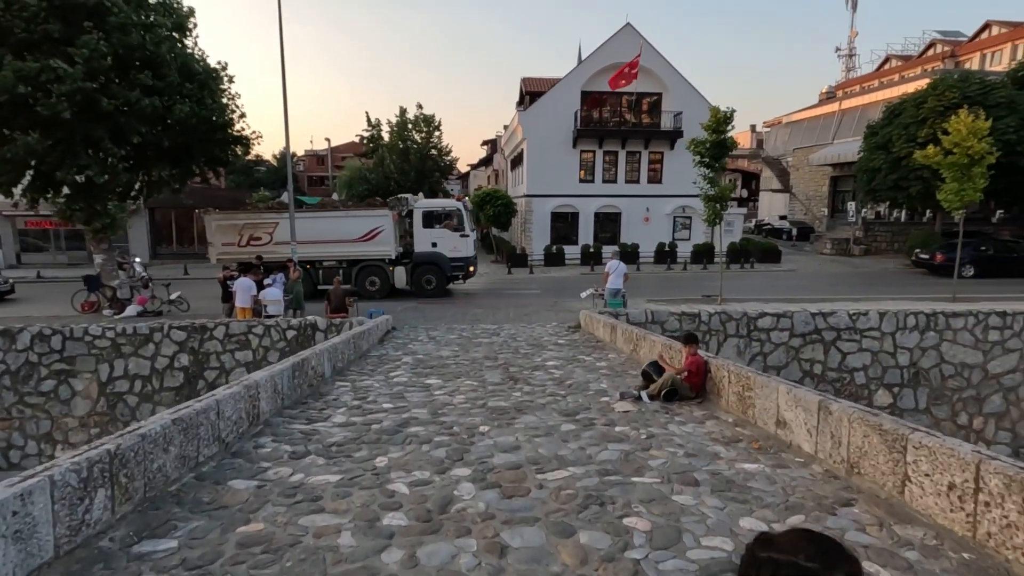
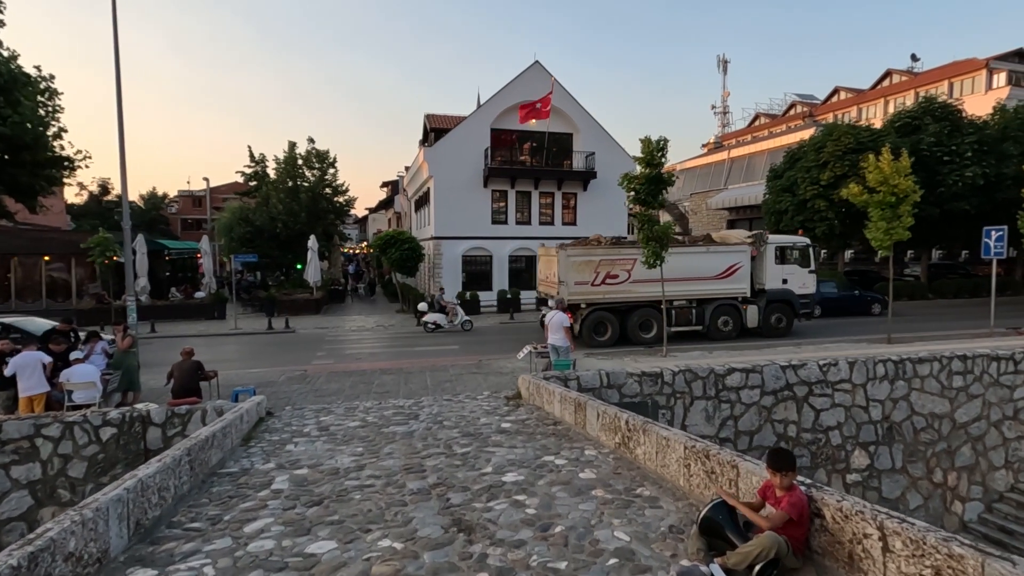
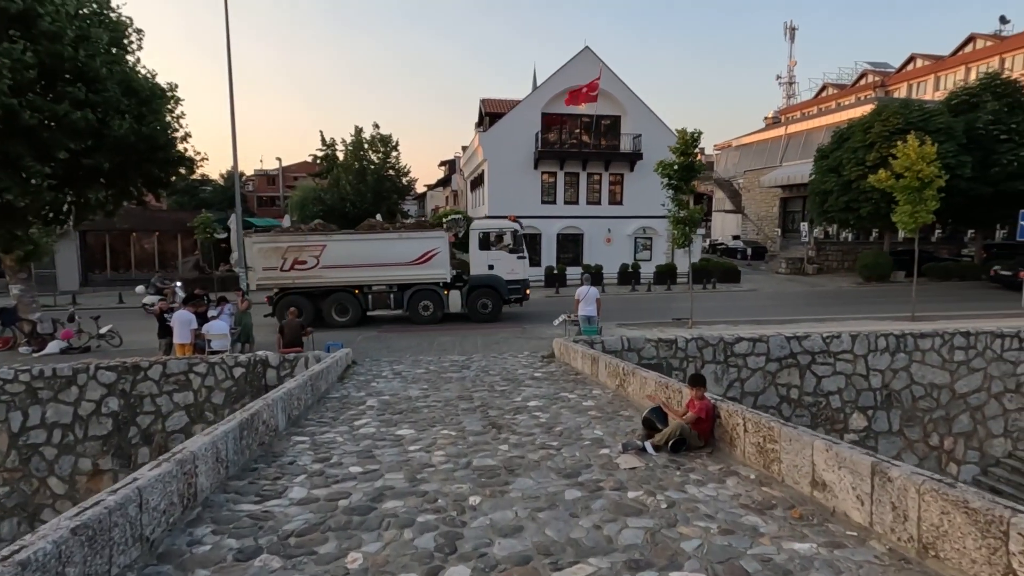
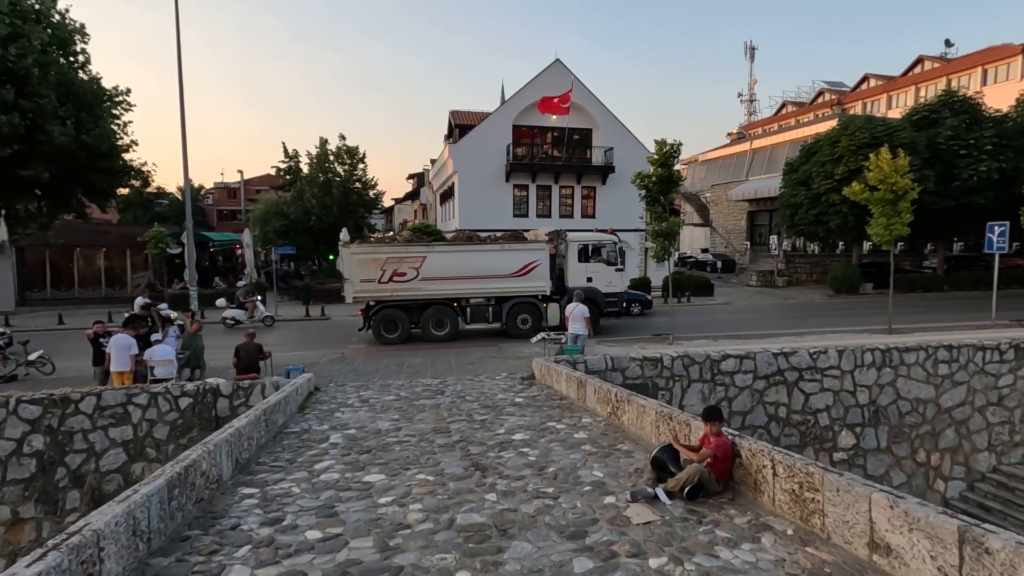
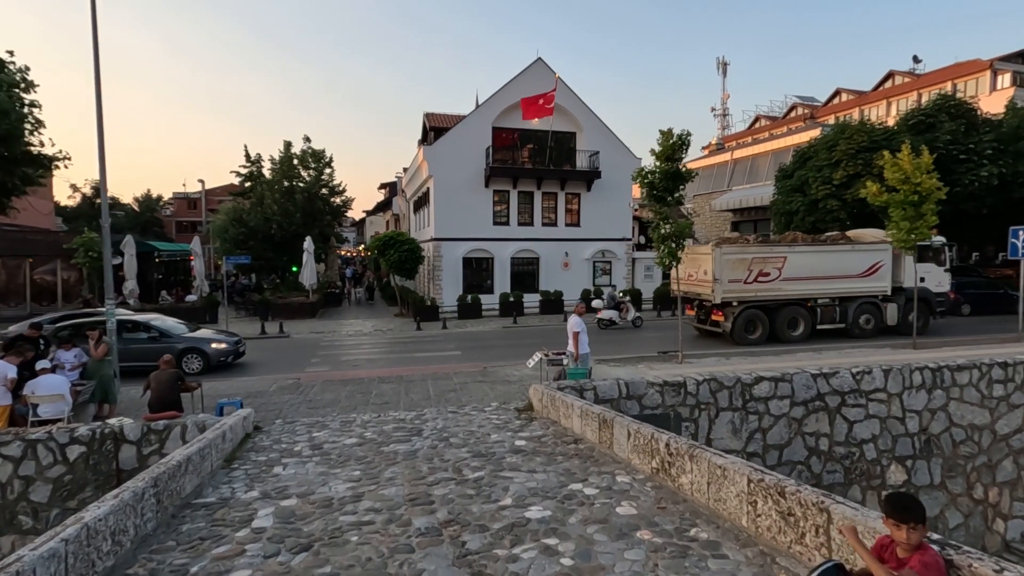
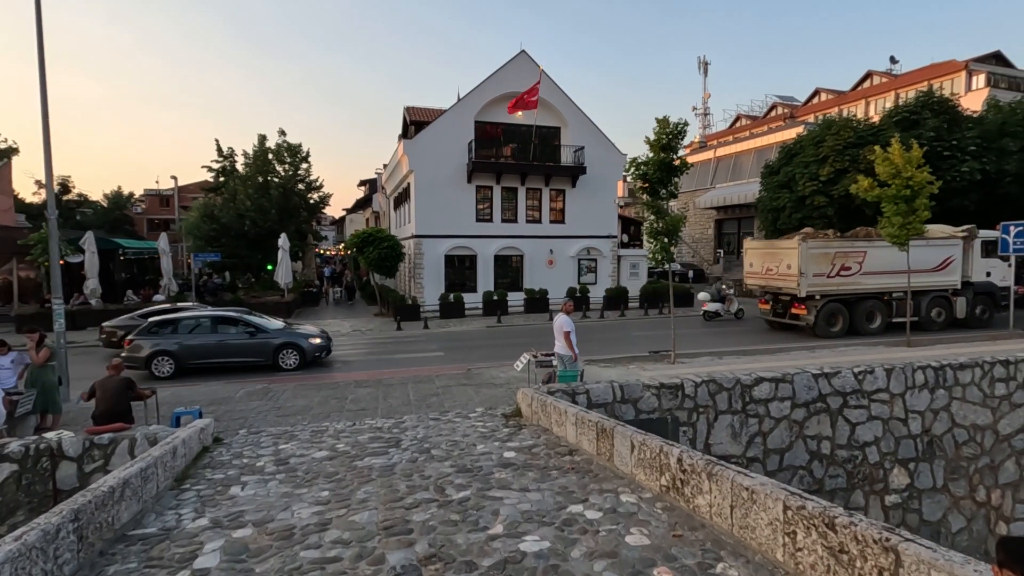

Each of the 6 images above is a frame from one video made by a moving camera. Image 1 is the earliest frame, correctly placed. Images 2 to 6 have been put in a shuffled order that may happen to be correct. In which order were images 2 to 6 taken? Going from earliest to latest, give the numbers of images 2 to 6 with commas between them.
3, 4, 2, 5, 6
